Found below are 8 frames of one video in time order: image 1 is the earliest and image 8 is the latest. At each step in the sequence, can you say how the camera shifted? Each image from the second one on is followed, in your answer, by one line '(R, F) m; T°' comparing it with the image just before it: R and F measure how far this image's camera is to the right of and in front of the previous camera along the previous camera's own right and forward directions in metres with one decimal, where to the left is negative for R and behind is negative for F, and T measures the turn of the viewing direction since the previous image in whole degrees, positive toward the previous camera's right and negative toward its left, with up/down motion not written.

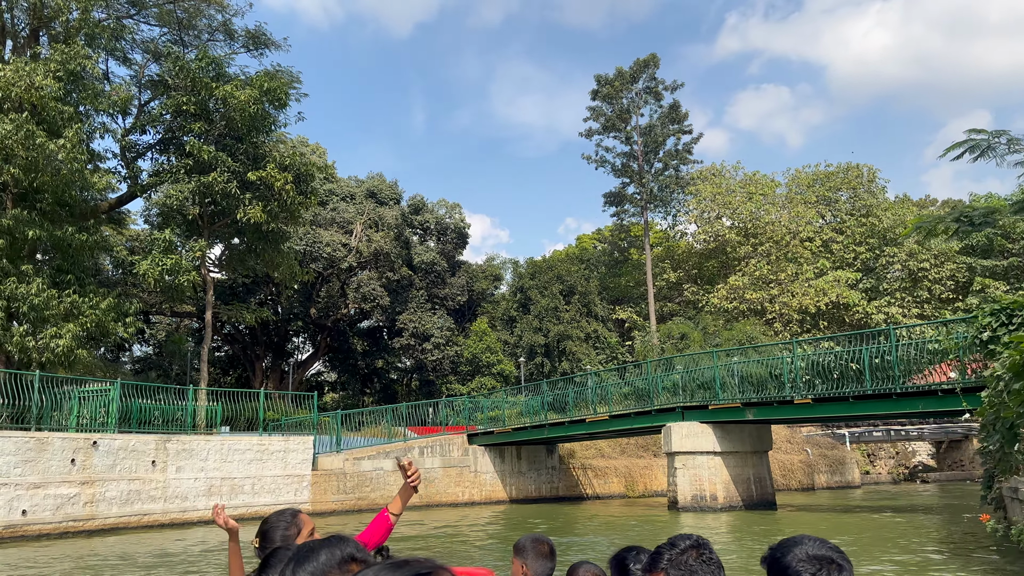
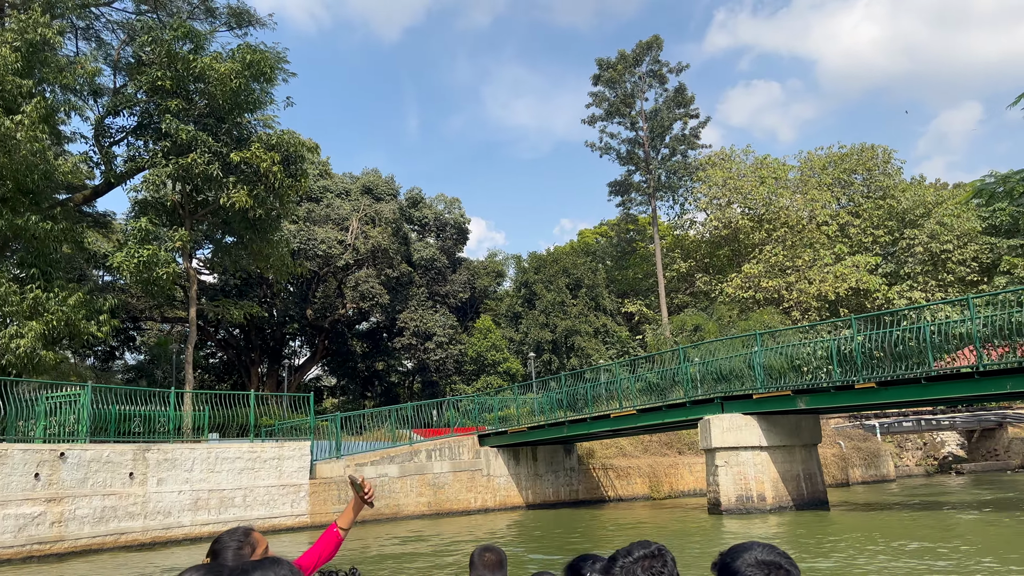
(-0.3, +1.7) m; 0°
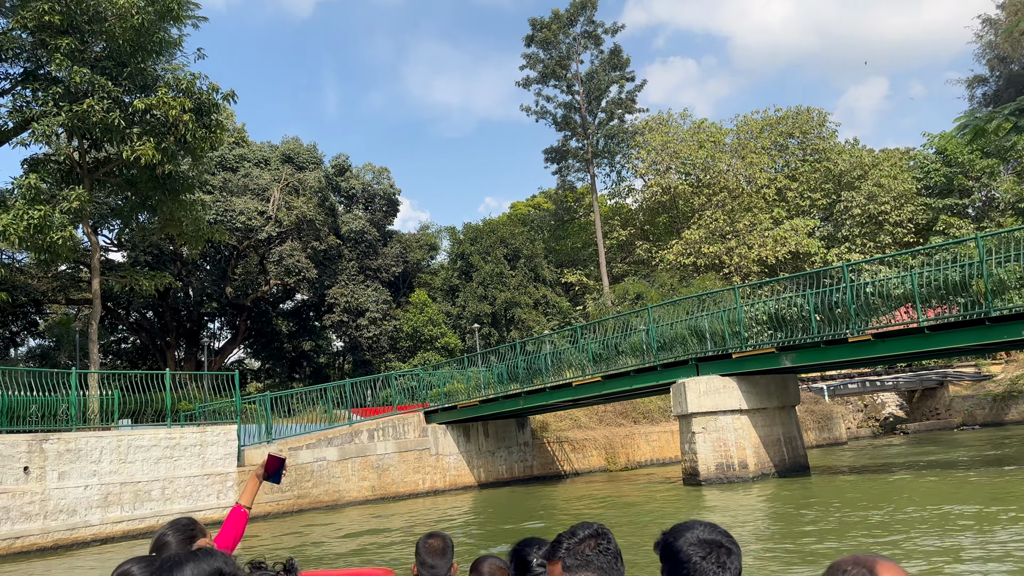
(-0.4, +1.5) m; +5°
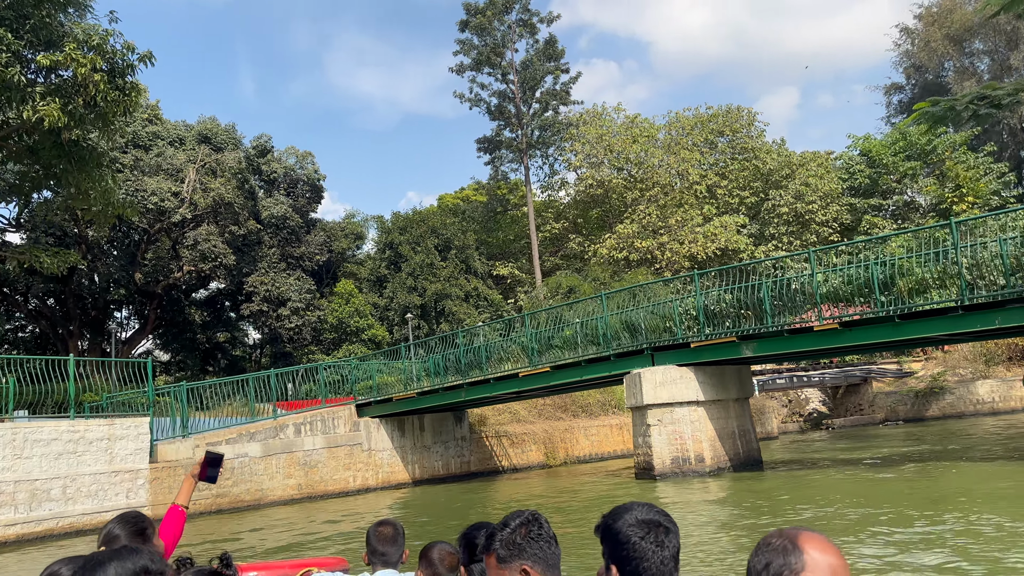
(-0.4, +0.9) m; +6°
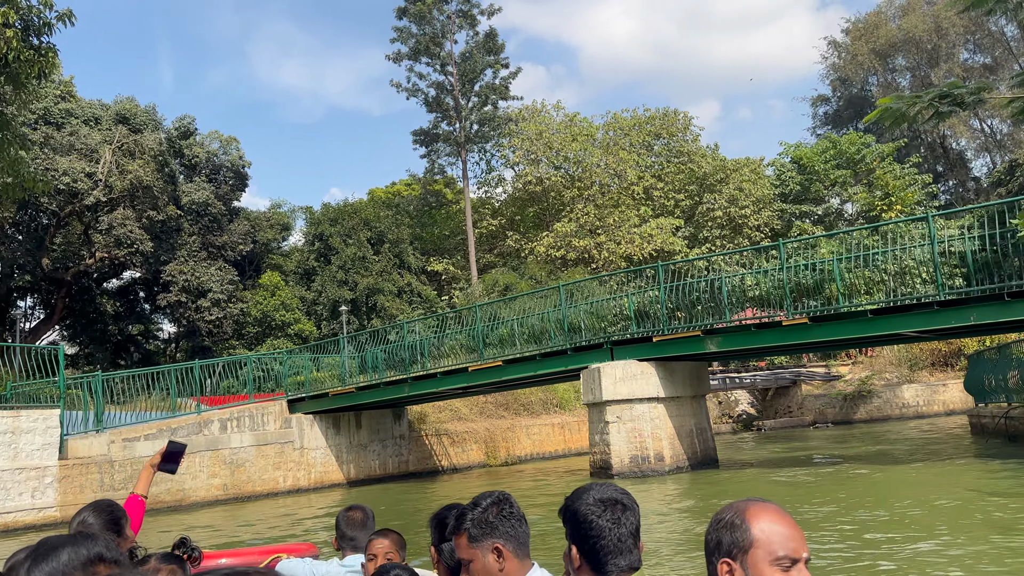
(-0.4, +0.7) m; +5°
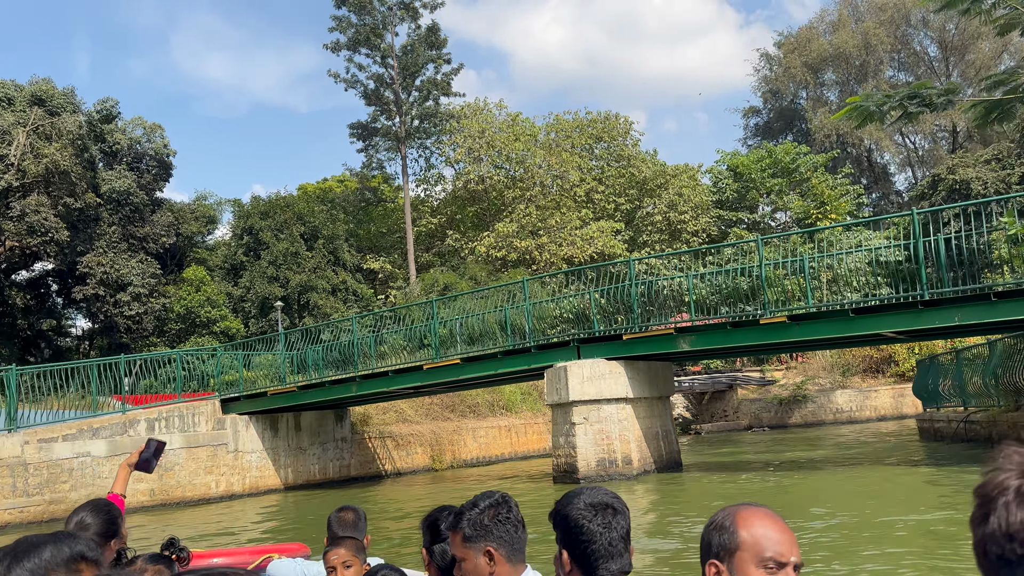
(-0.5, +0.7) m; +5°
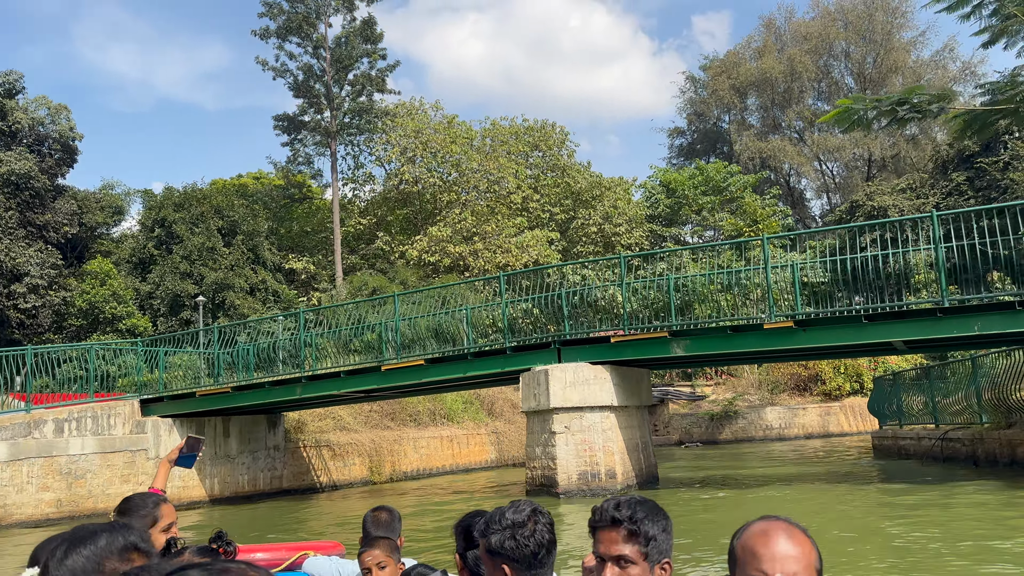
(-0.9, +1.0) m; +6°
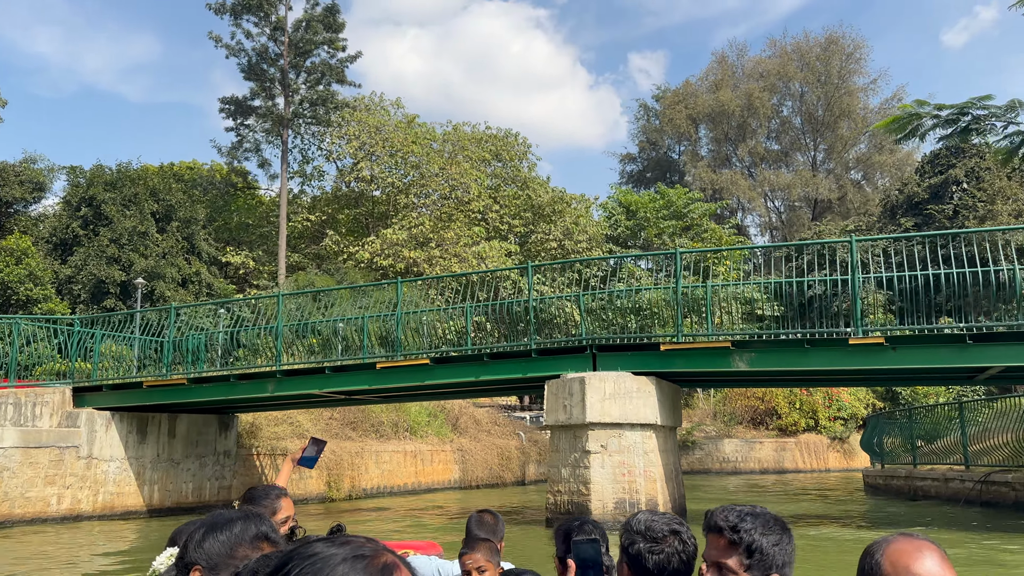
(-1.2, +1.6) m; +5°
